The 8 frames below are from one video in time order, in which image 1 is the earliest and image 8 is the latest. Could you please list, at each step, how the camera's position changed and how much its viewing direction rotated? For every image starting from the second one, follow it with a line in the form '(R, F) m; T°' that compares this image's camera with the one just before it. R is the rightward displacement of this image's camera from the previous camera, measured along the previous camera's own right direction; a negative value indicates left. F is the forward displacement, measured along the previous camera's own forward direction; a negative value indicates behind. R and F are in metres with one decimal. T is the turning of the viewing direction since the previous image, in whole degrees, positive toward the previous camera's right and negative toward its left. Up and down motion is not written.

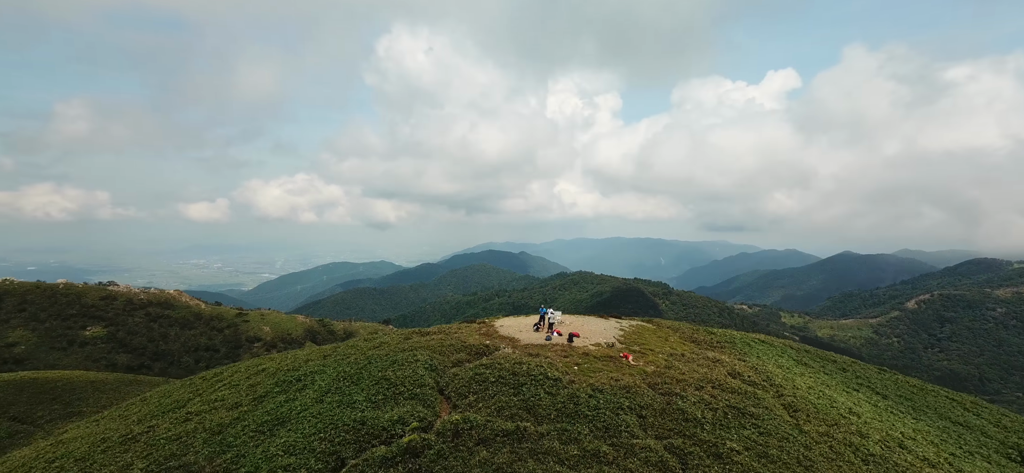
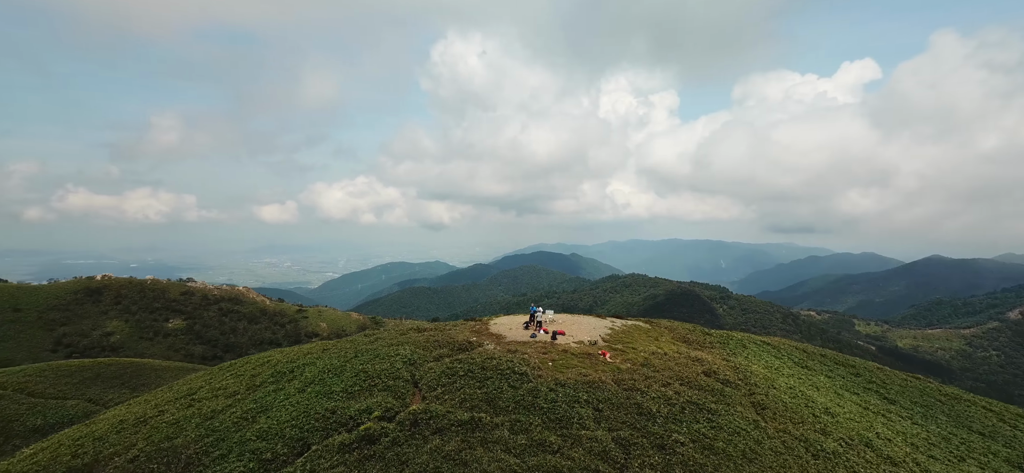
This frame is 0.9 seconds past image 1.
(+2.1, -0.9) m; -6°
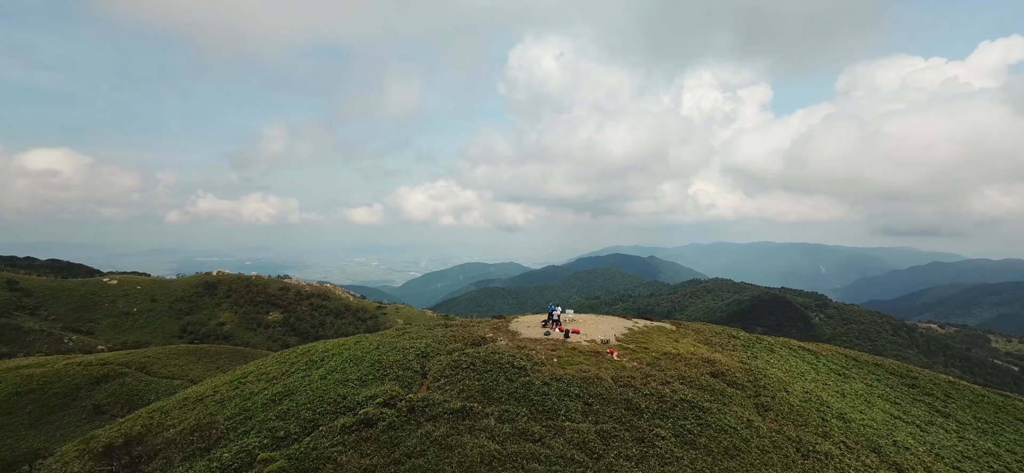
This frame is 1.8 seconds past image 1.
(+2.1, -0.8) m; -9°
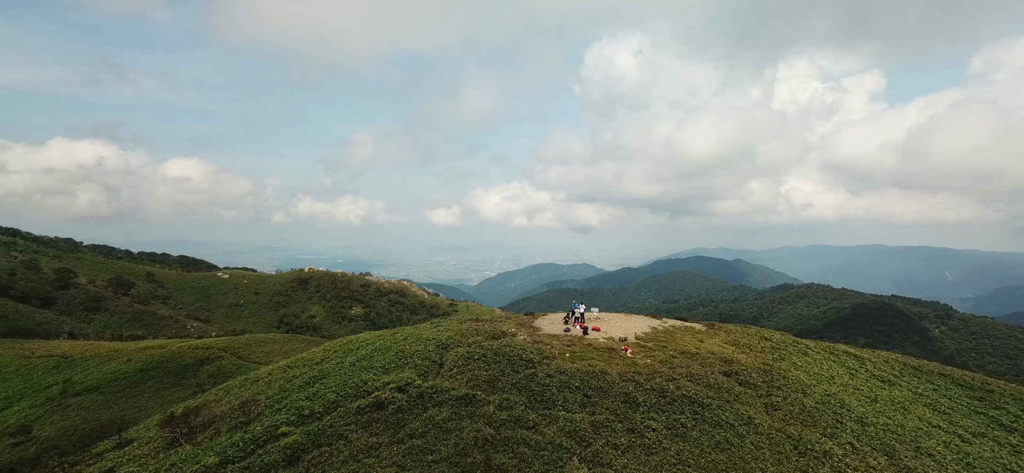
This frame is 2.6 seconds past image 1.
(+2.0, -0.8) m; -9°
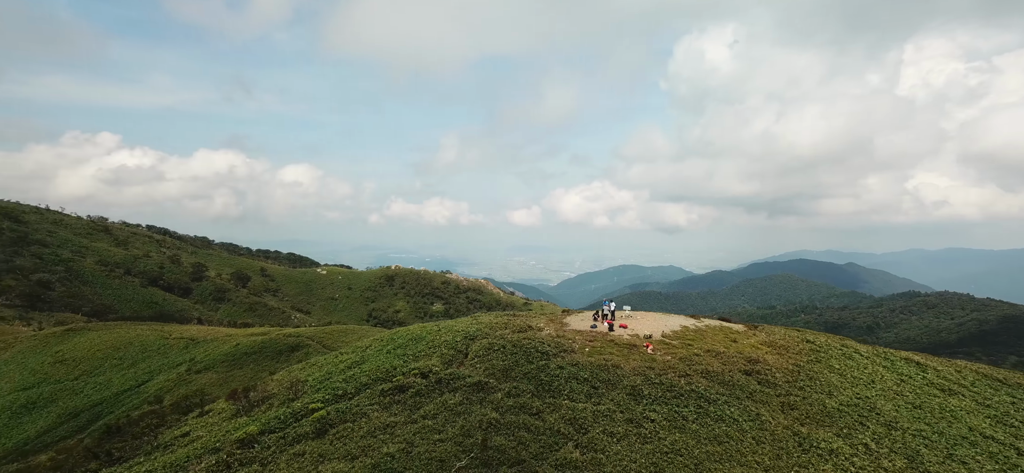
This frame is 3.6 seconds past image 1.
(+2.1, -0.8) m; -10°
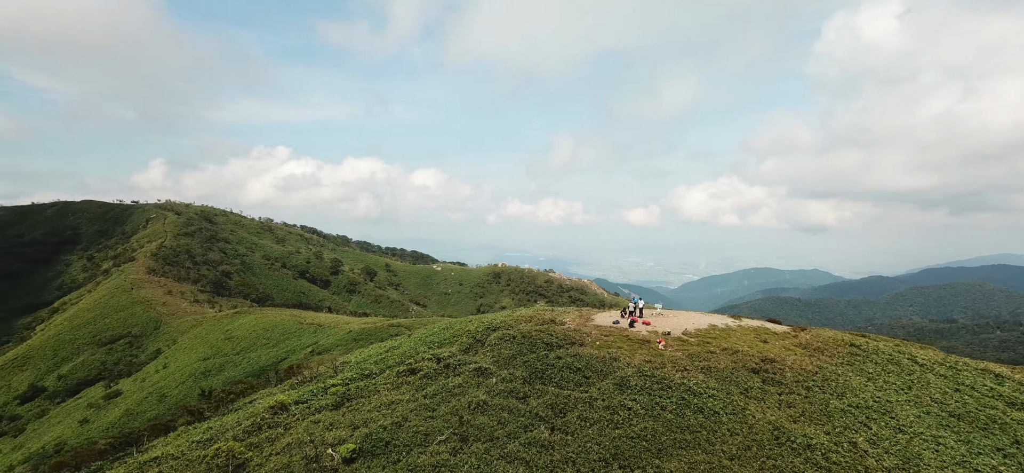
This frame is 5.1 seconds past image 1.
(+3.8, -0.6) m; -15°
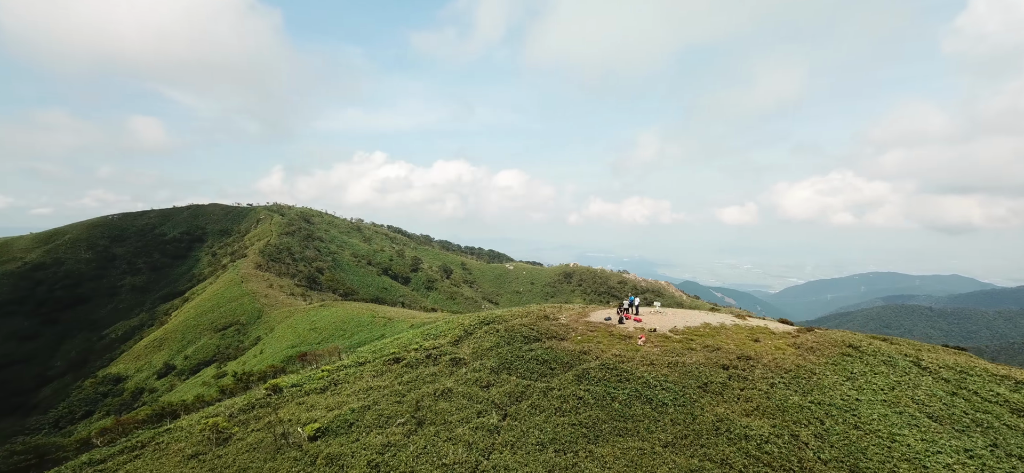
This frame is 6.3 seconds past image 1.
(+3.5, +0.7) m; -11°
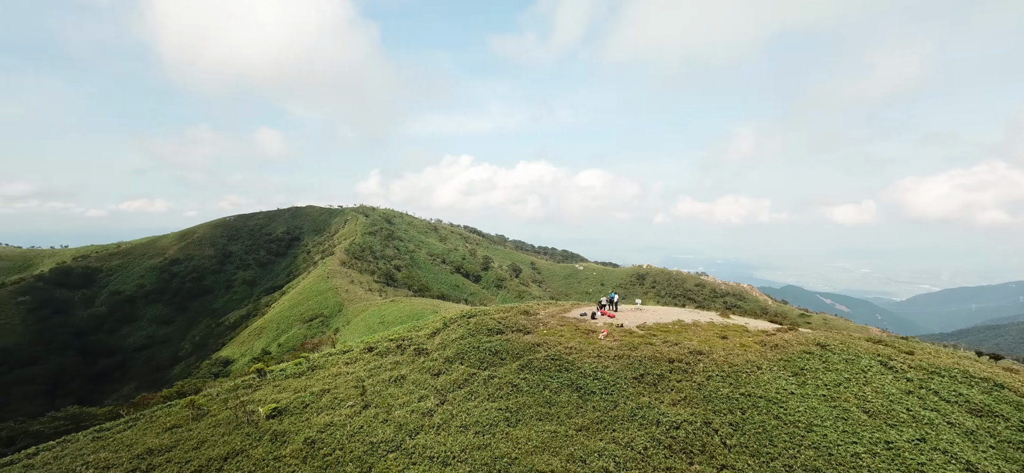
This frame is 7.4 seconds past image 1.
(+3.8, +1.4) m; -11°
